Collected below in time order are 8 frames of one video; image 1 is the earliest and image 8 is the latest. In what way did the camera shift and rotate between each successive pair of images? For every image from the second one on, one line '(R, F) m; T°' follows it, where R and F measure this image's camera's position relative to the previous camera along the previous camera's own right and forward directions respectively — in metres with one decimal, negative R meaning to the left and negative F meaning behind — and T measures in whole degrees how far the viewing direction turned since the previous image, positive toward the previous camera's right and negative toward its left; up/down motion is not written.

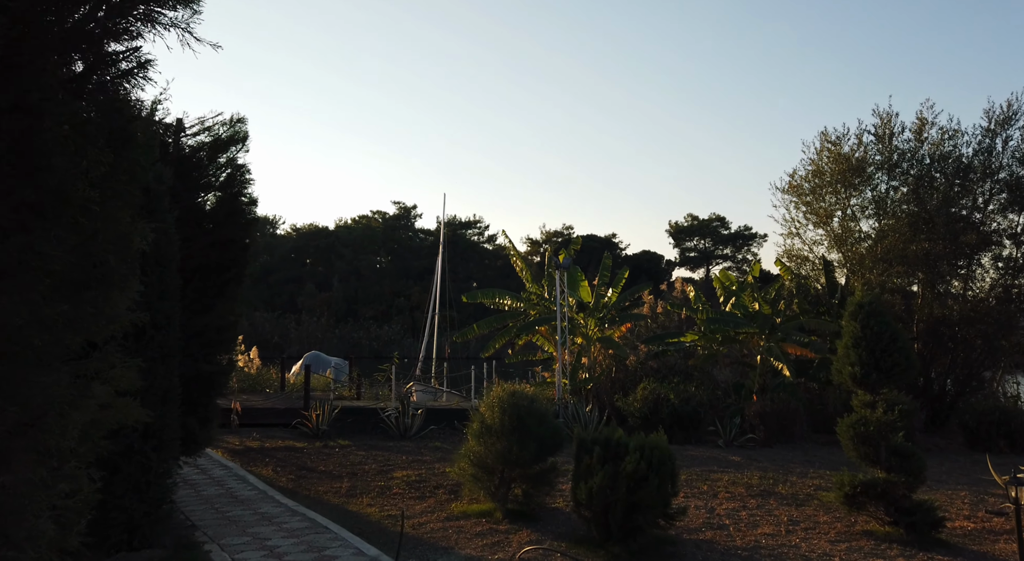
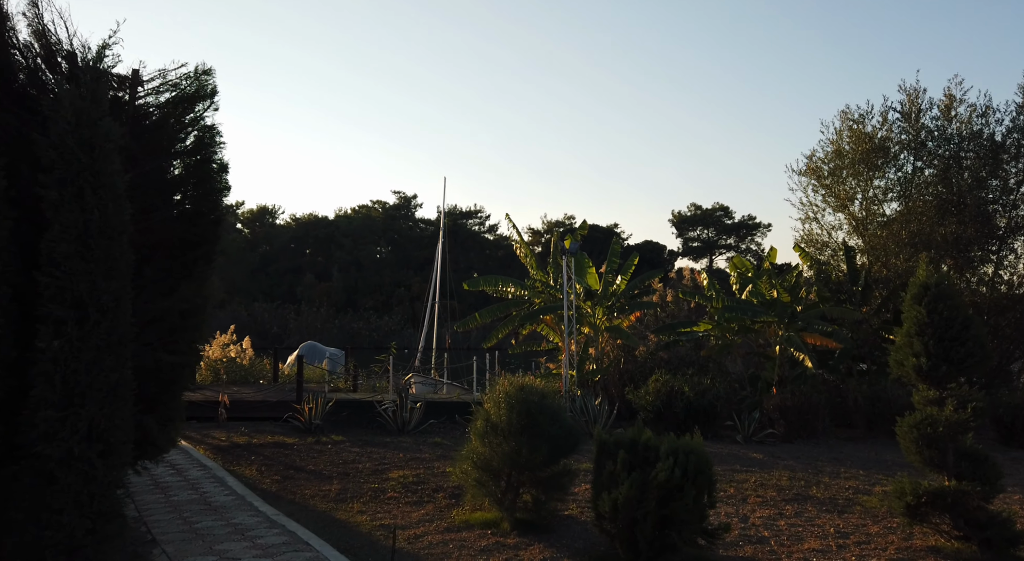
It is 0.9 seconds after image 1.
(-0.1, +0.9) m; 0°
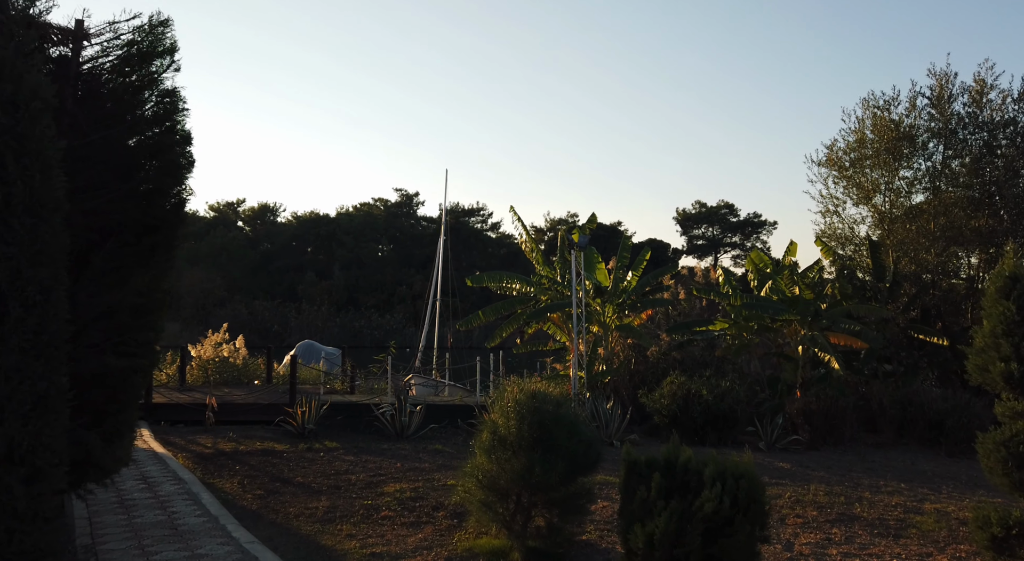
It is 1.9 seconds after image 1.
(-0.1, +0.9) m; 0°
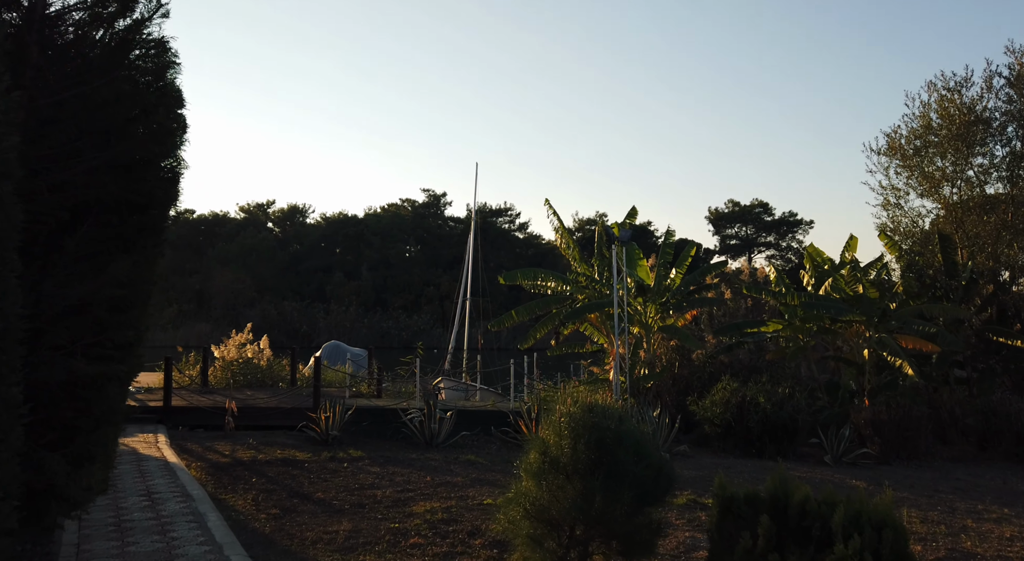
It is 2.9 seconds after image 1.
(-0.2, +1.0) m; -2°
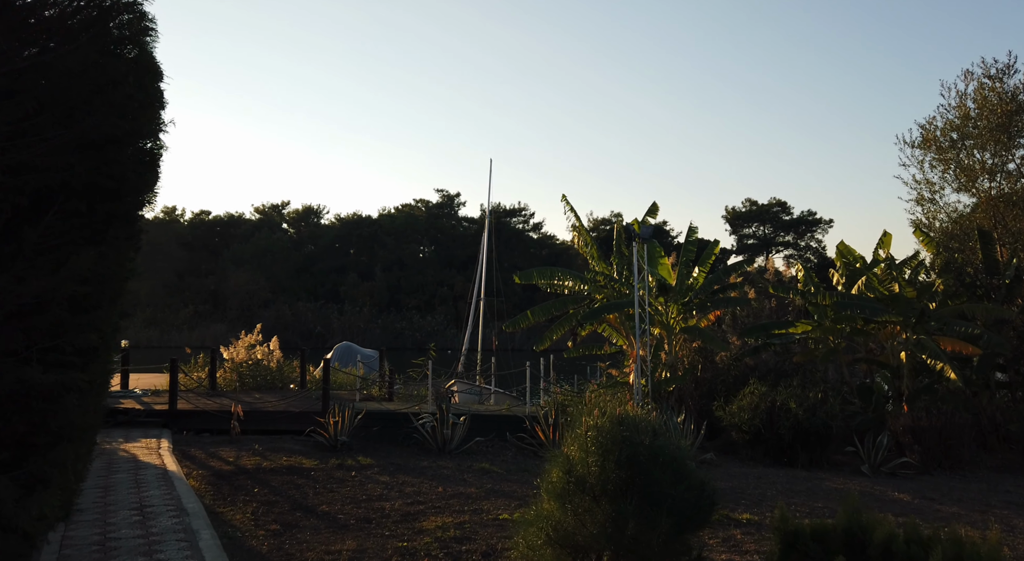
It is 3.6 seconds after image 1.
(0.0, +0.6) m; -1°
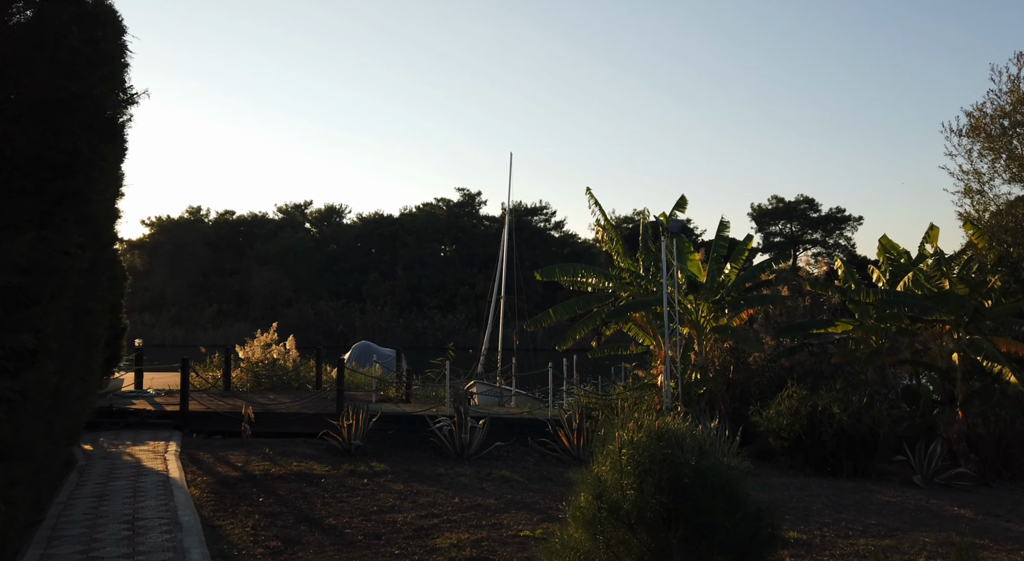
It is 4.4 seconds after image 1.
(0.0, +0.7) m; -2°
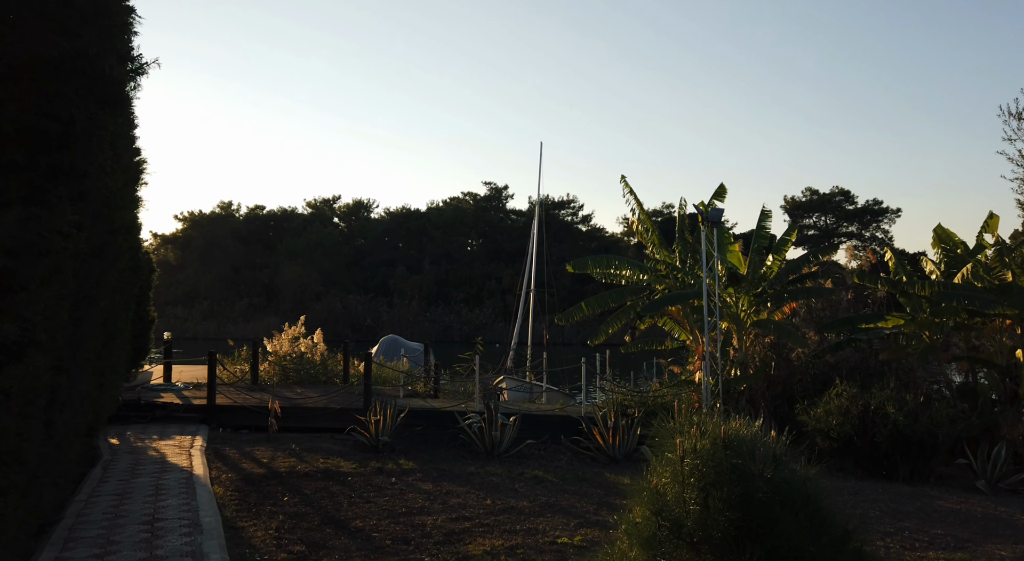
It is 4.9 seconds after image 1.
(-0.1, +0.5) m; -2°
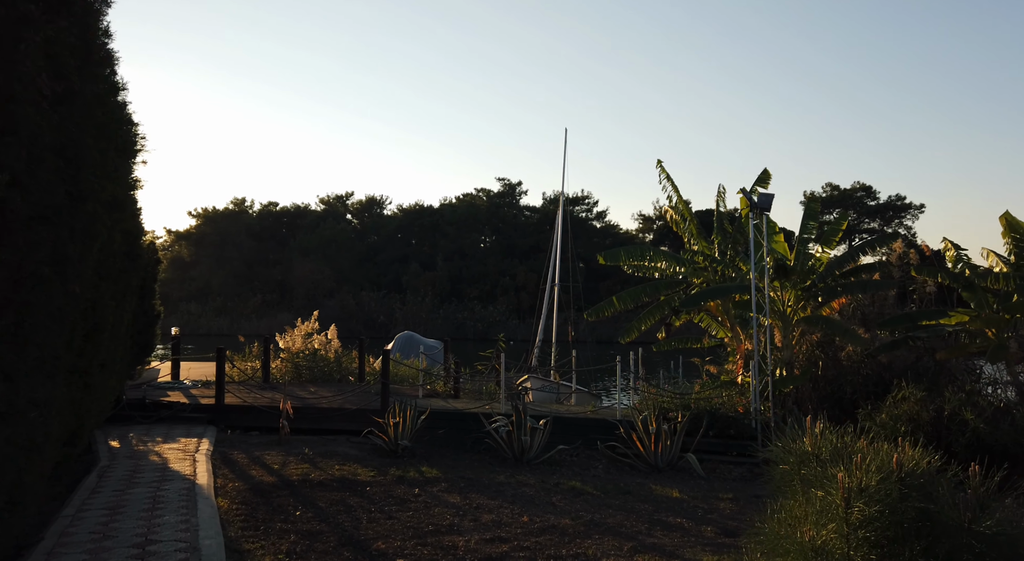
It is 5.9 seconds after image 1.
(-0.3, +1.0) m; -1°
